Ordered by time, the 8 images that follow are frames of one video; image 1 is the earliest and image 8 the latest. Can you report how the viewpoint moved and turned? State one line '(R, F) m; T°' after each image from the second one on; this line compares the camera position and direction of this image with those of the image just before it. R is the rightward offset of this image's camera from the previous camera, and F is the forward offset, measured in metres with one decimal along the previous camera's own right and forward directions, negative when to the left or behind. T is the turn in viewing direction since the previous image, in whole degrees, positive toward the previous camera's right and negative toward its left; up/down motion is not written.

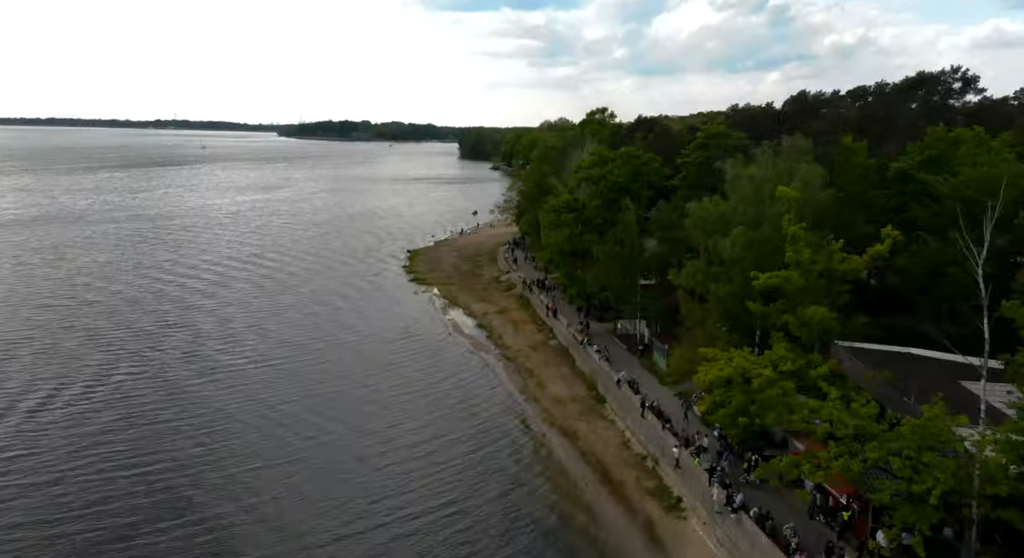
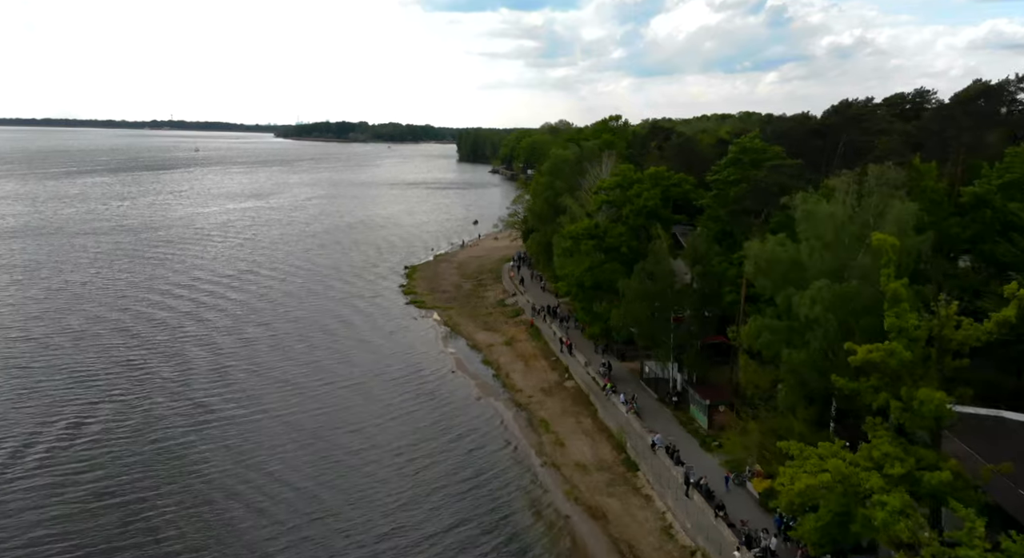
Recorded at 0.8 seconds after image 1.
(-0.7, +4.3) m; 0°
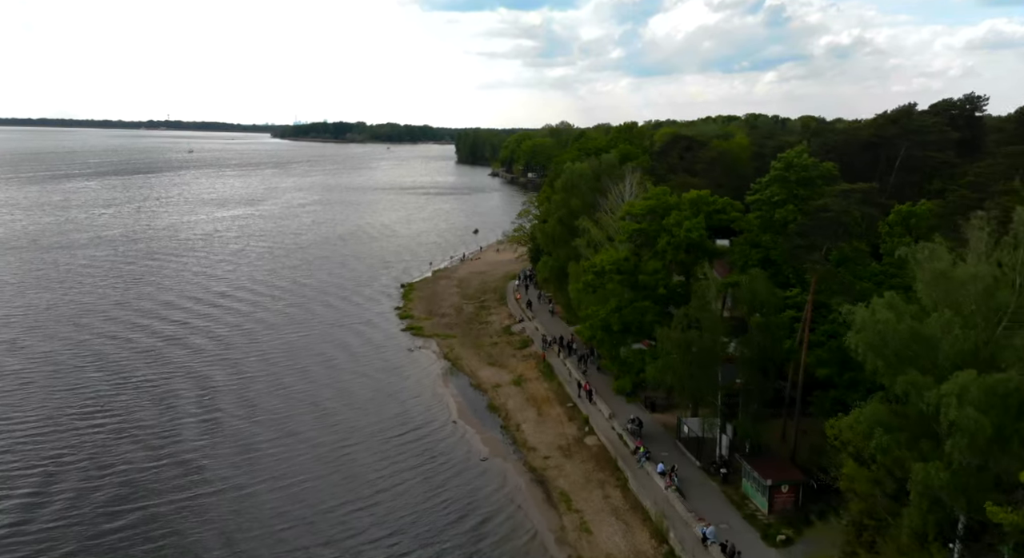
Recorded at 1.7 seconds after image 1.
(-0.6, +4.7) m; 0°
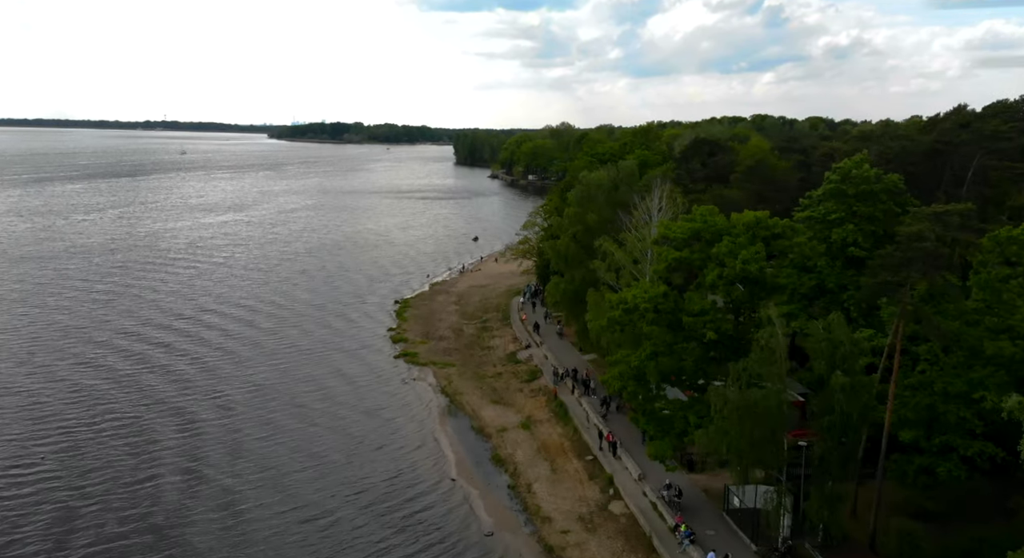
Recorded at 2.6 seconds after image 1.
(-0.4, +4.7) m; 0°
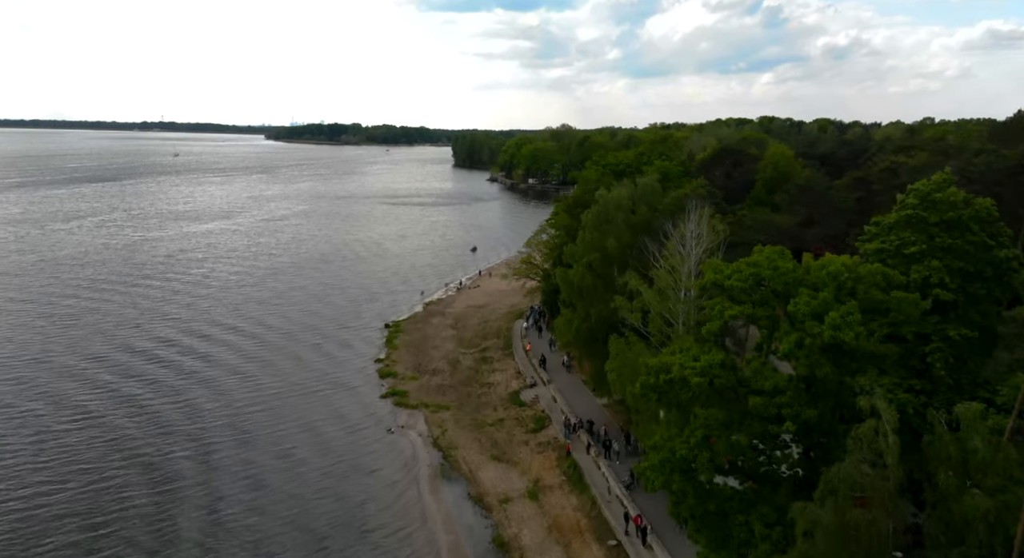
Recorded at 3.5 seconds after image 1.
(-0.2, +4.9) m; 0°
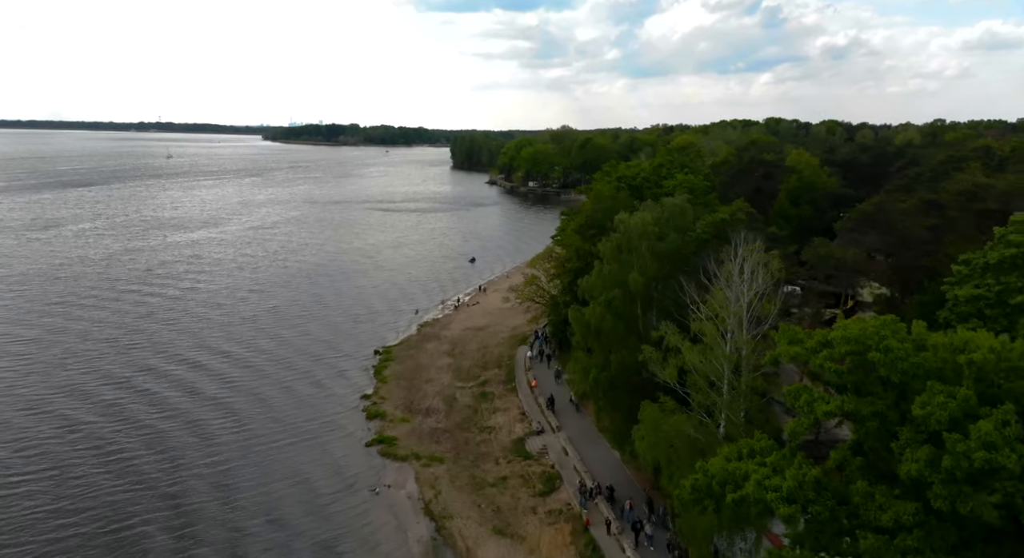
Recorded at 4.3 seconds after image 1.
(-0.2, +4.4) m; 0°
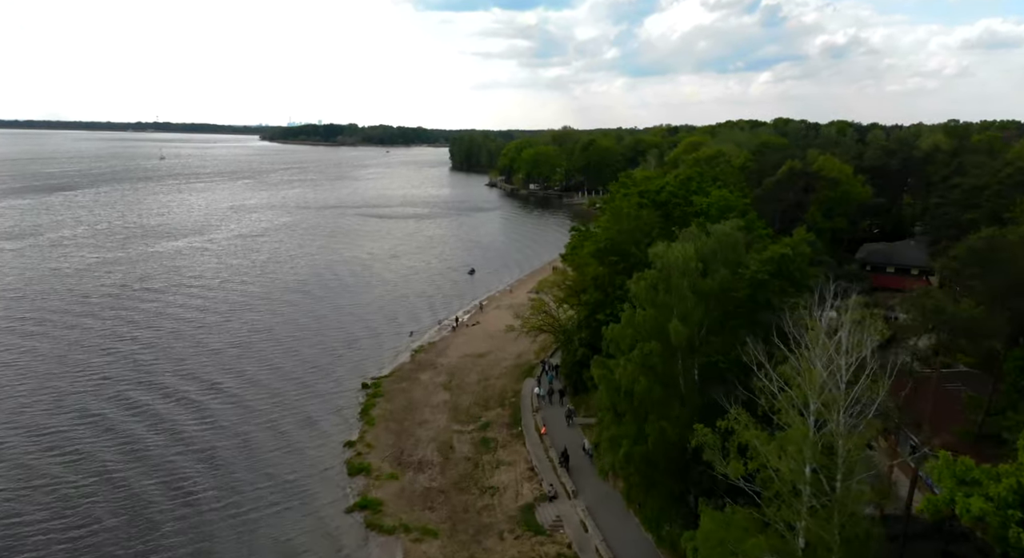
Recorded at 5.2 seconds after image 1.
(-0.3, +4.8) m; 0°
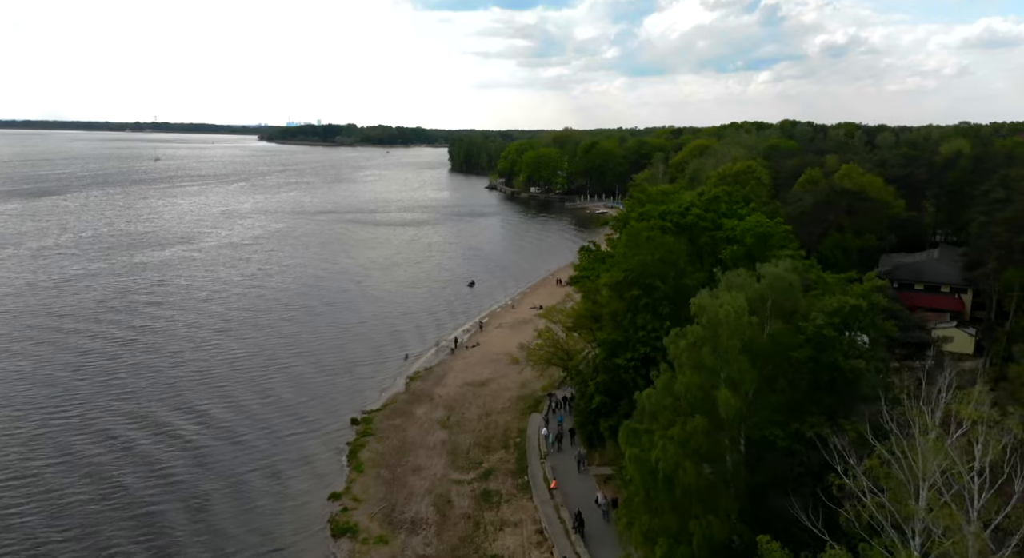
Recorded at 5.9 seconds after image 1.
(-0.3, +3.6) m; 0°
